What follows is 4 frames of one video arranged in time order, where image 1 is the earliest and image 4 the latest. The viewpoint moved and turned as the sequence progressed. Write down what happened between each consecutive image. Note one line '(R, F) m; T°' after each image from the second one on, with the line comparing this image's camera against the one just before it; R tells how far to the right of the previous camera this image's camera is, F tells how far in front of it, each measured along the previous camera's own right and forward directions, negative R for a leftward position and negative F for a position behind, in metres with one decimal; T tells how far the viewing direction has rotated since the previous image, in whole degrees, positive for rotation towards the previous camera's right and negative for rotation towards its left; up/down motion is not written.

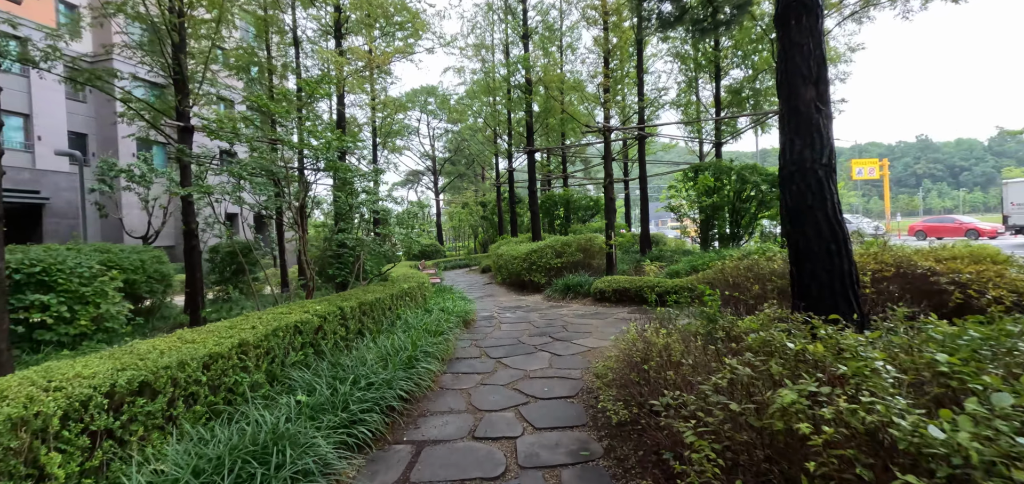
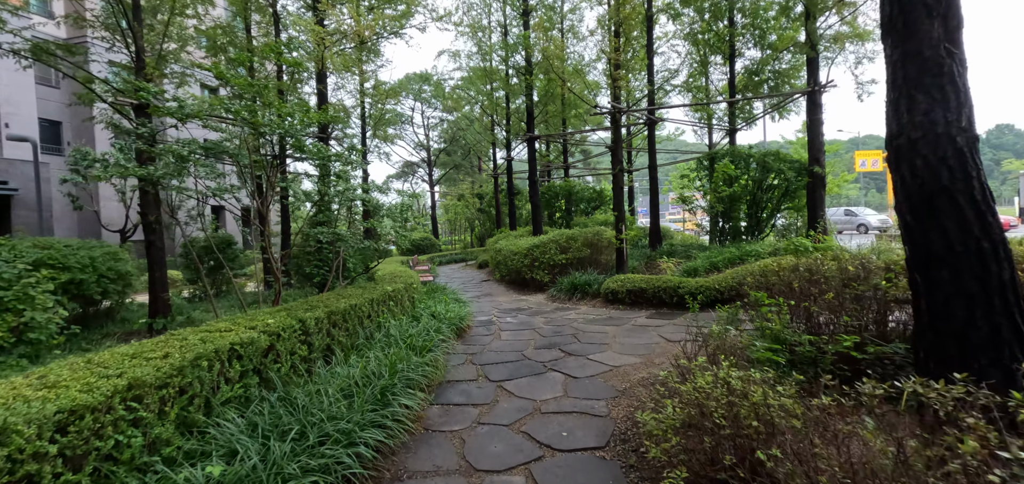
(0.0, +0.8) m; 0°
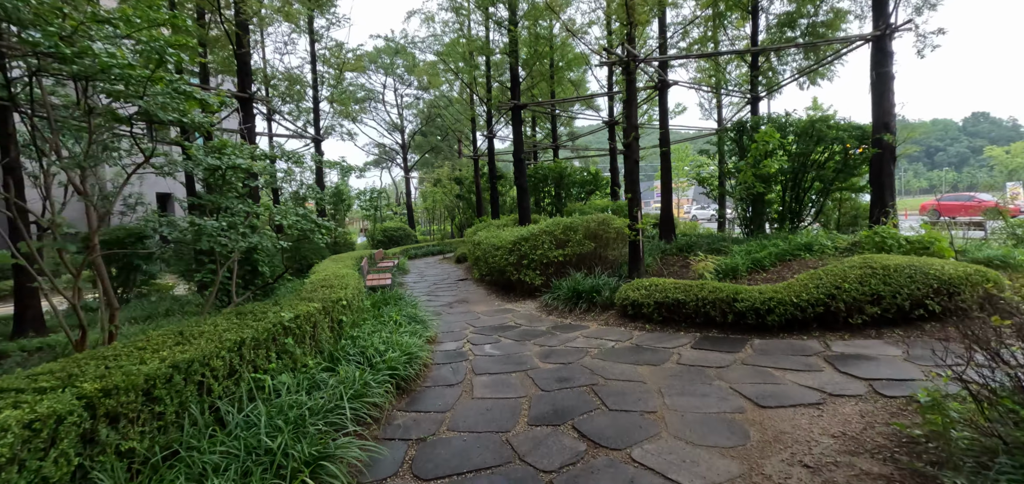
(0.0, +1.8) m; +2°
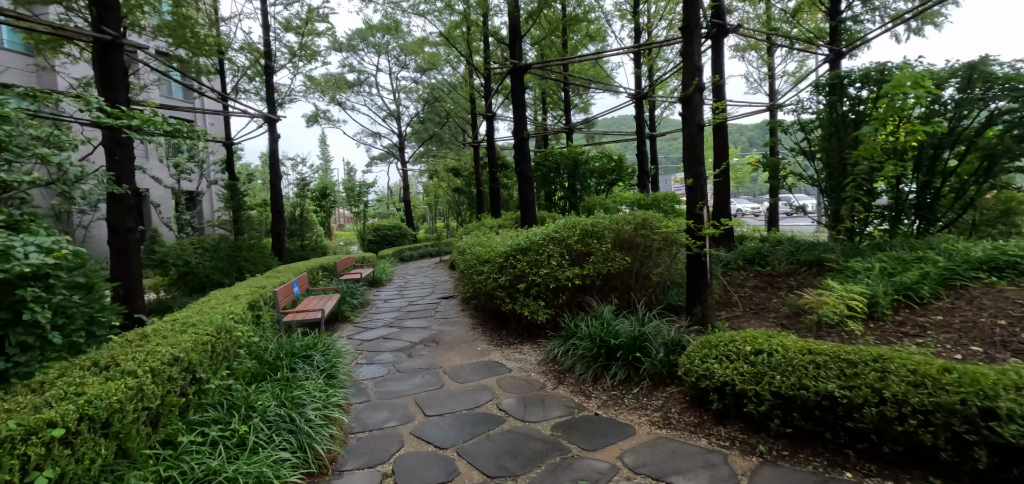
(+0.2, +2.1) m; -2°
